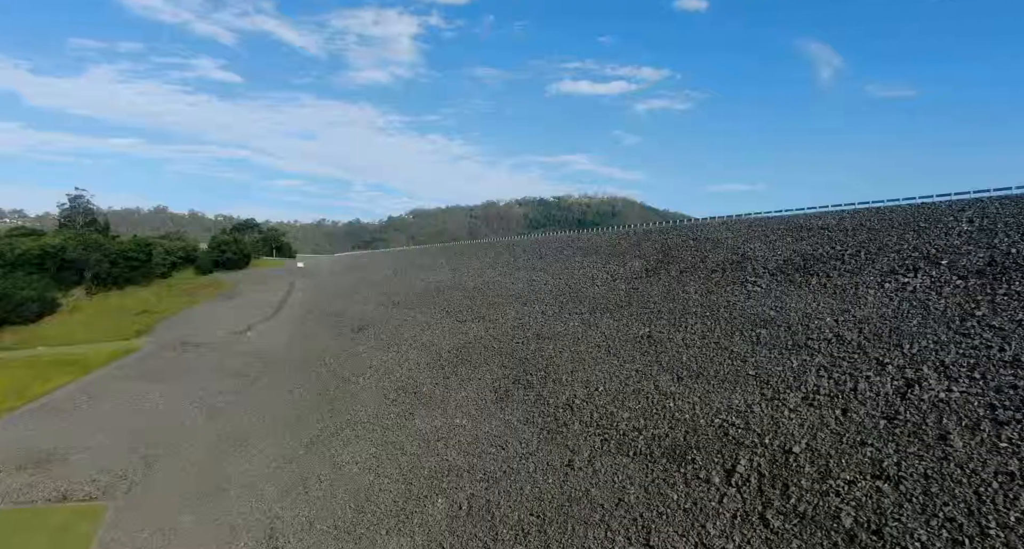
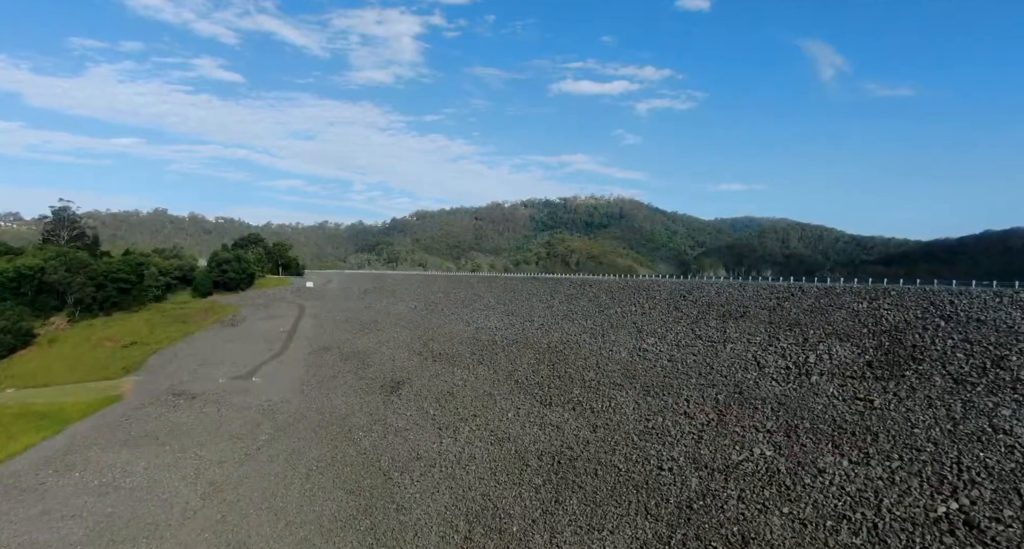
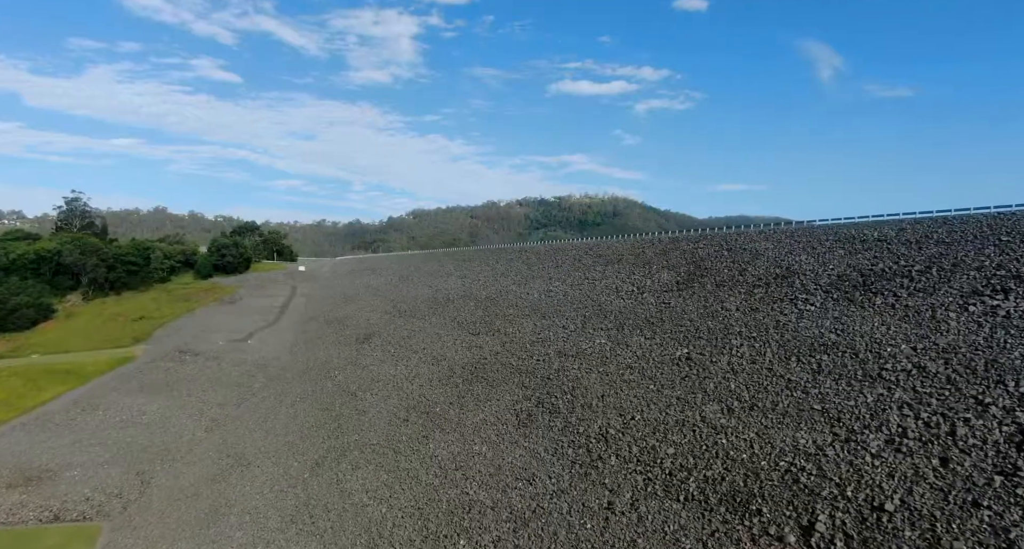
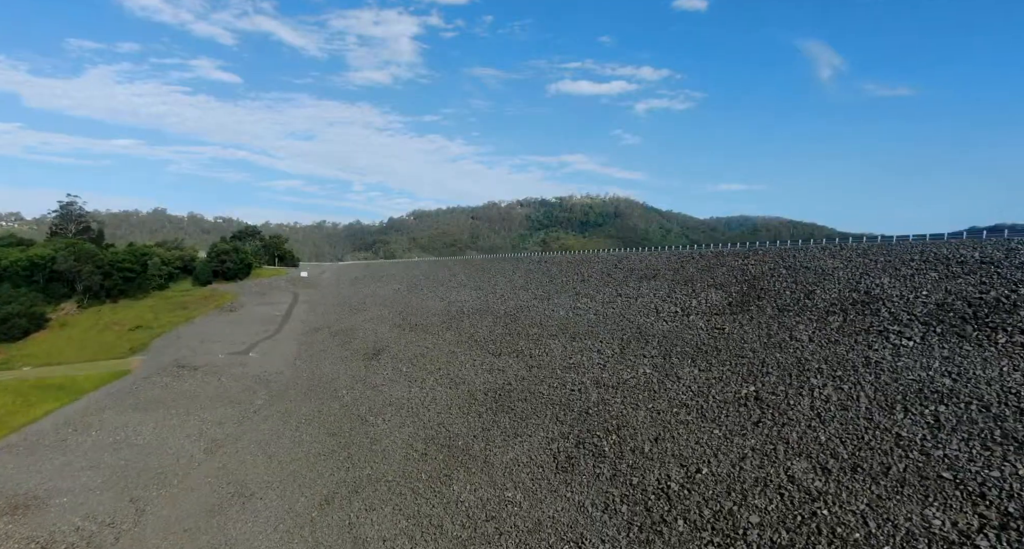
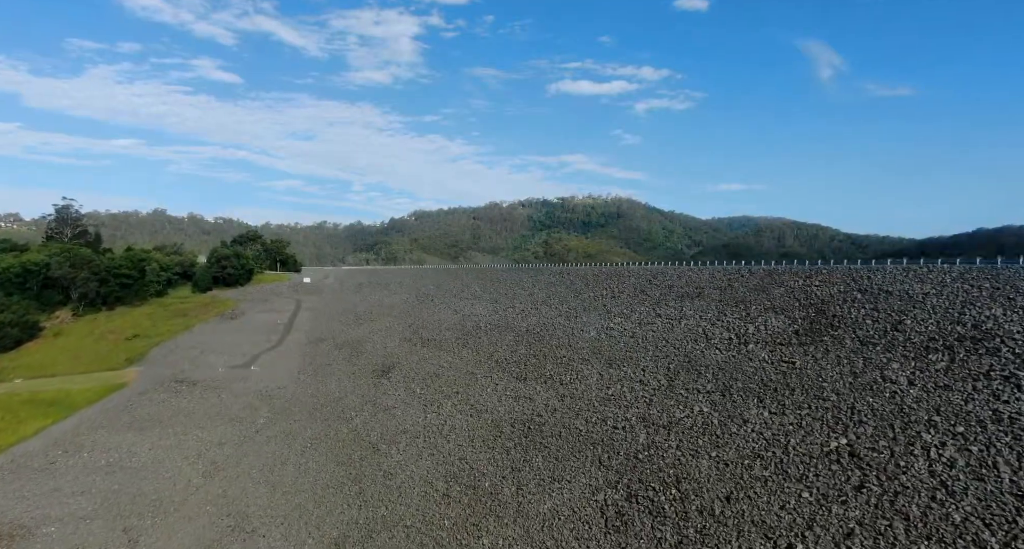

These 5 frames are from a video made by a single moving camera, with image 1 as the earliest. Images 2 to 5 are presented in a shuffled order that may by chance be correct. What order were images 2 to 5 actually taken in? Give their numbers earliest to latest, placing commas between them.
3, 4, 5, 2
